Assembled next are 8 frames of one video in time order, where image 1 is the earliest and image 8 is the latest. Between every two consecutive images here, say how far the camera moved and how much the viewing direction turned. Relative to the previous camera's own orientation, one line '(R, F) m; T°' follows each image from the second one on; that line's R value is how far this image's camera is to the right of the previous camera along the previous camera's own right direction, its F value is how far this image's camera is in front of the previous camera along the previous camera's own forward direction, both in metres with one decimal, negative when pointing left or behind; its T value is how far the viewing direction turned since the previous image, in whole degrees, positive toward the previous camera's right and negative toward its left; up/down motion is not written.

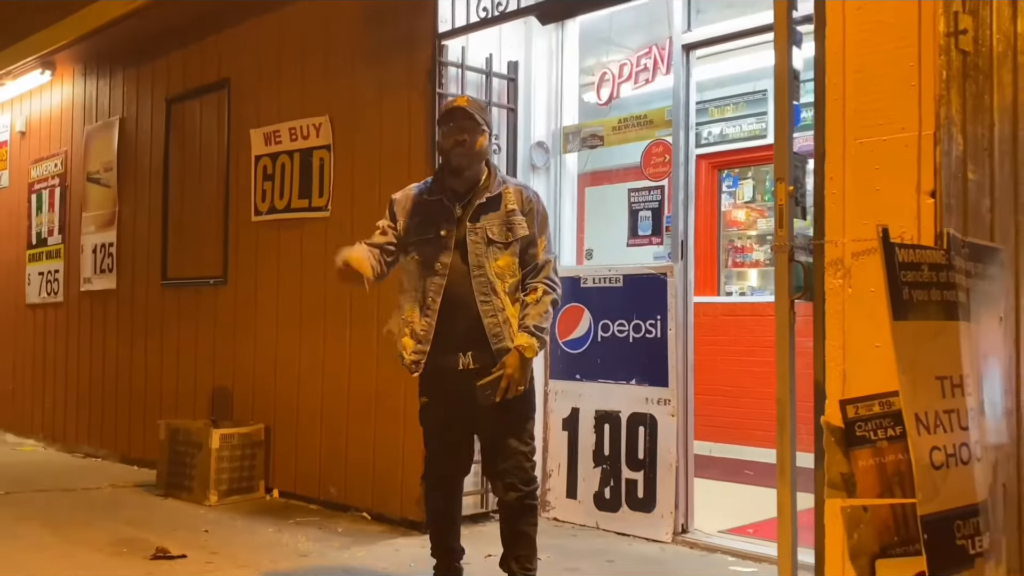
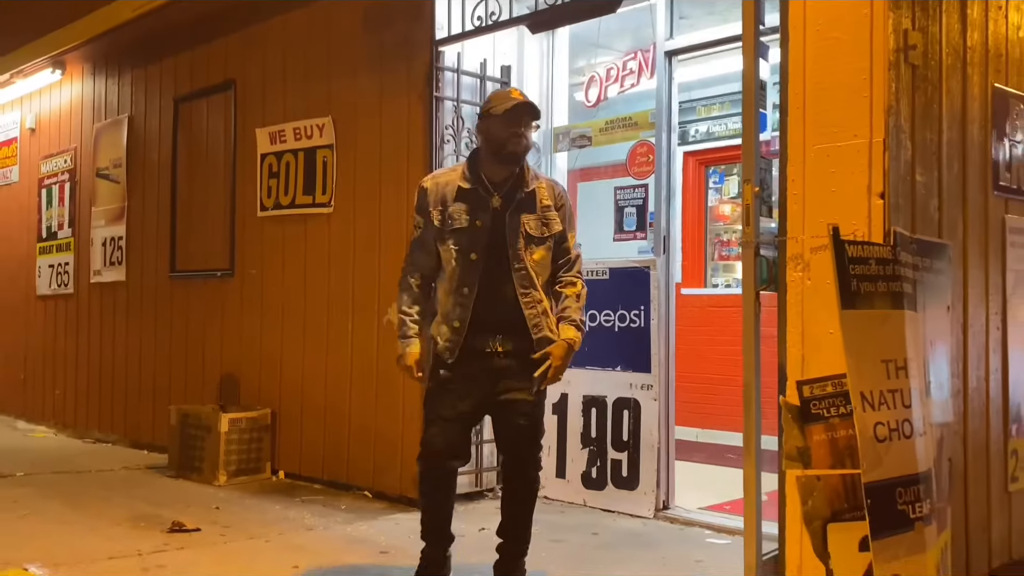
(0.0, -0.3) m; 0°
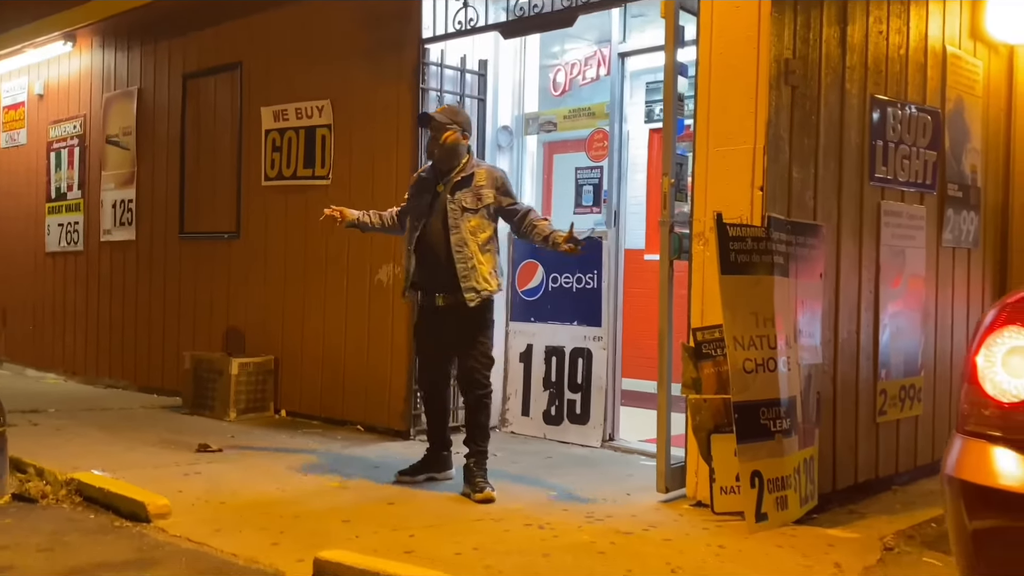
(0.0, -0.8) m; +1°
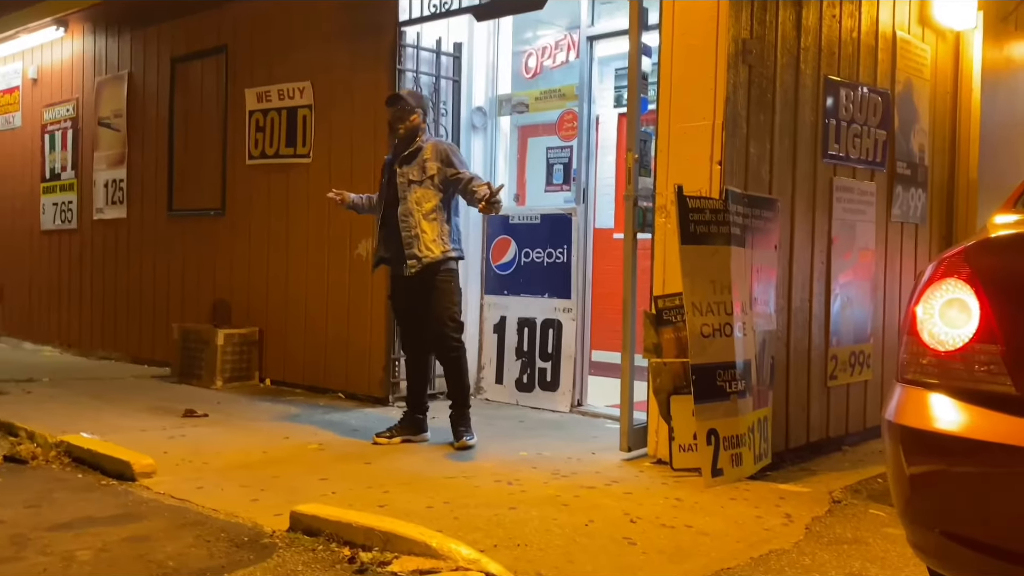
(+0.1, -0.2) m; +1°
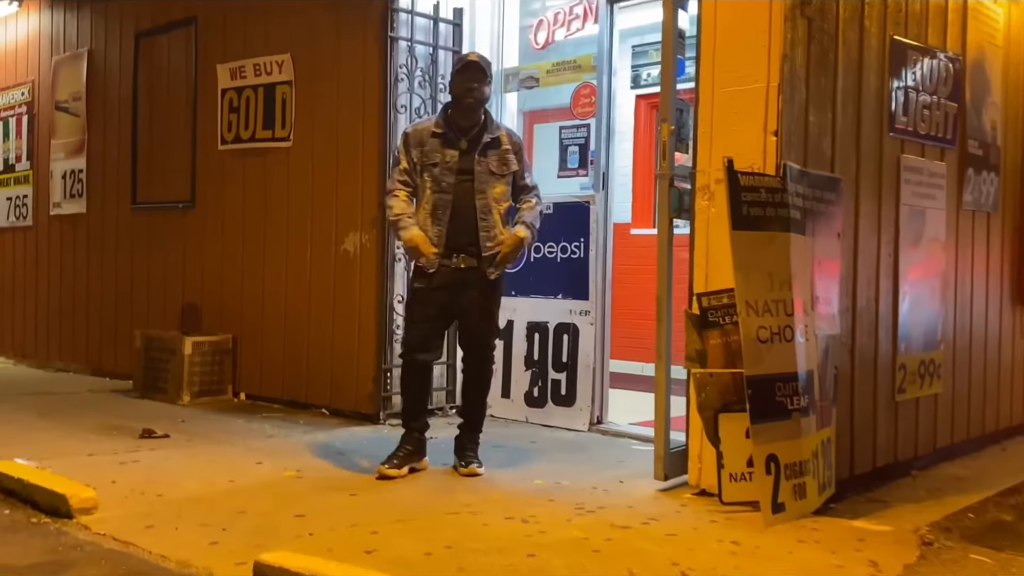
(-0.1, +0.6) m; +1°
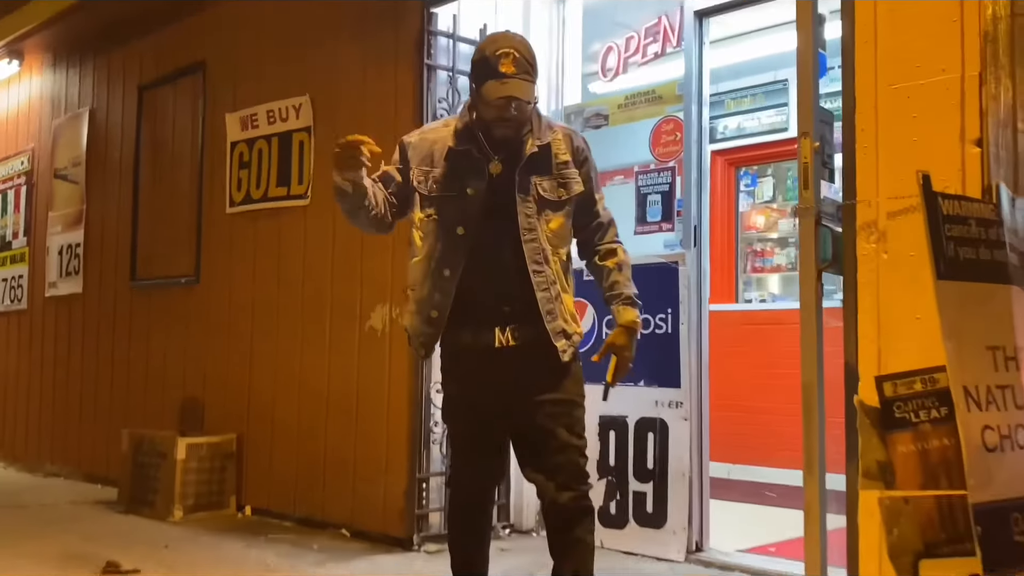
(-0.1, +0.9) m; -2°
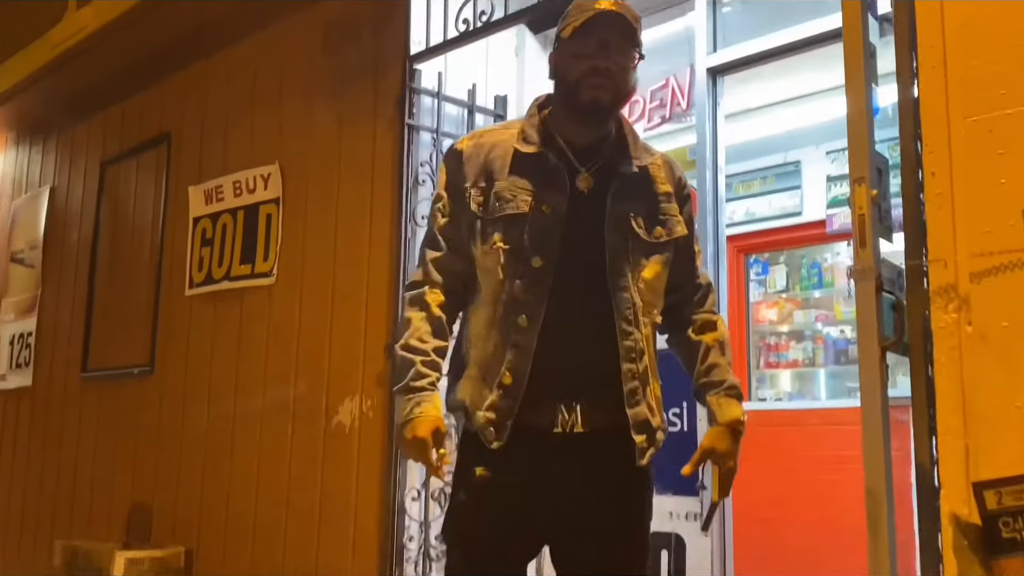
(0.0, +0.5) m; 0°
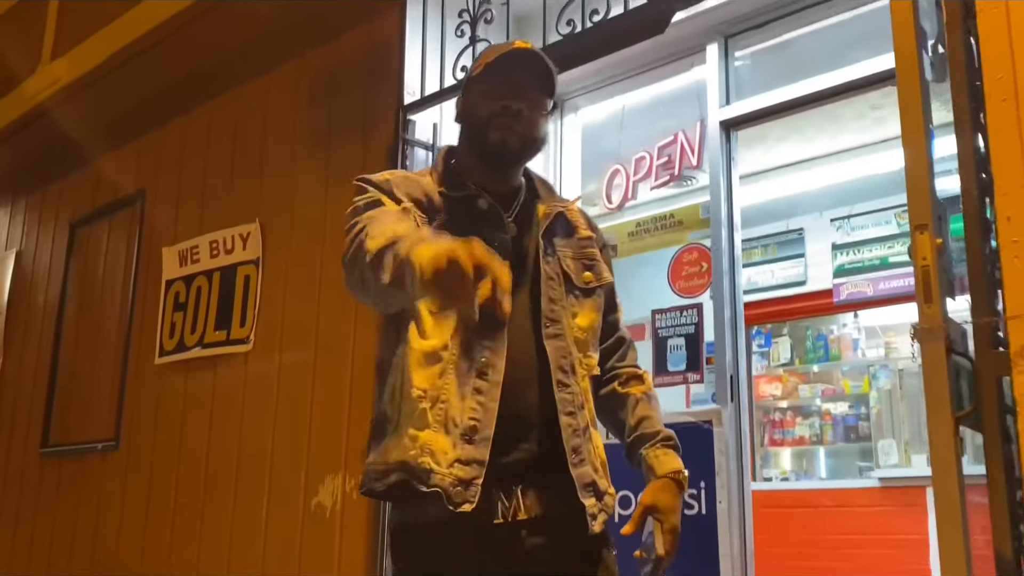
(-0.1, +0.3) m; +1°
